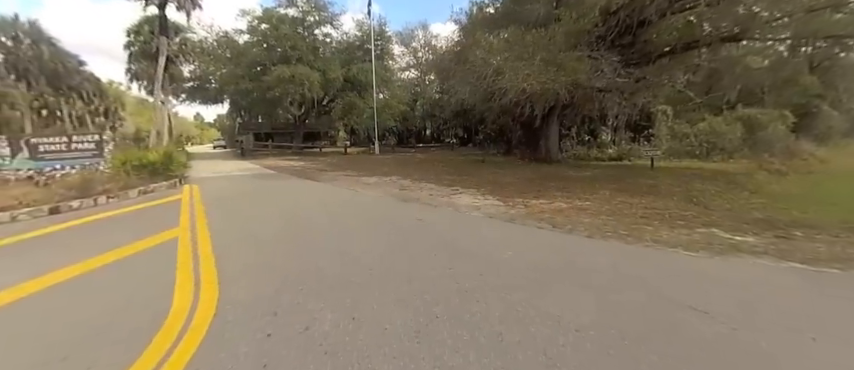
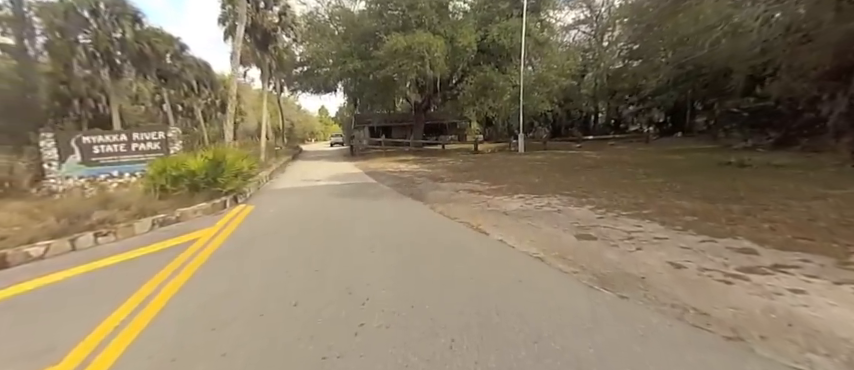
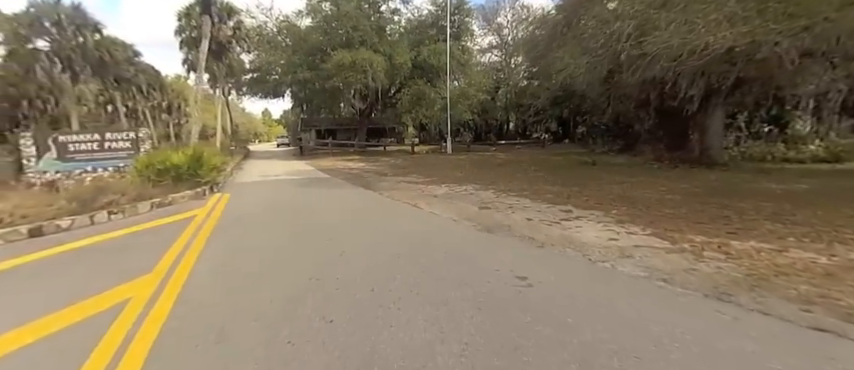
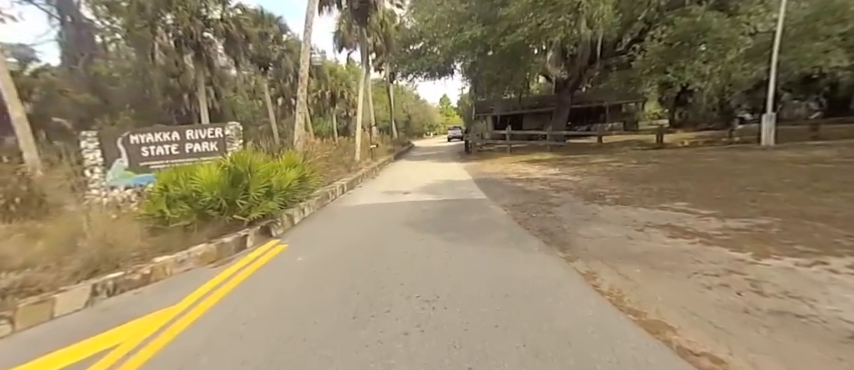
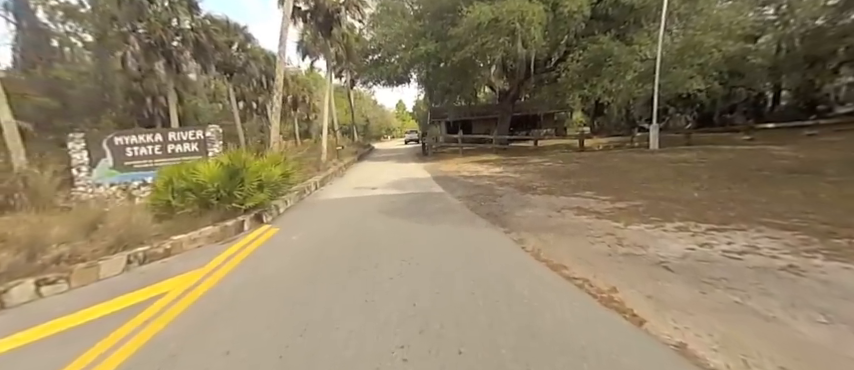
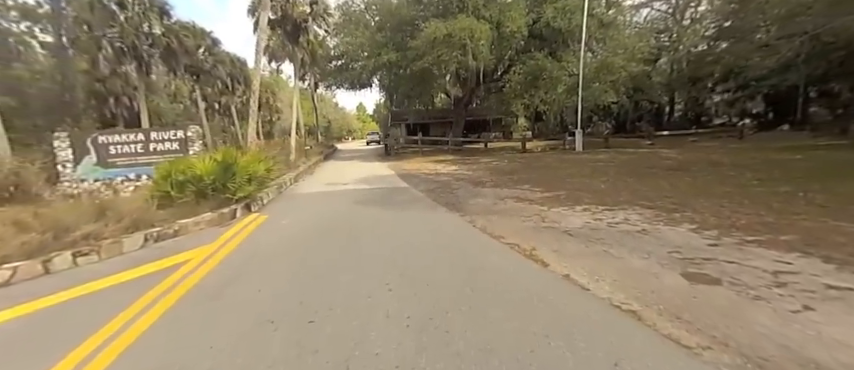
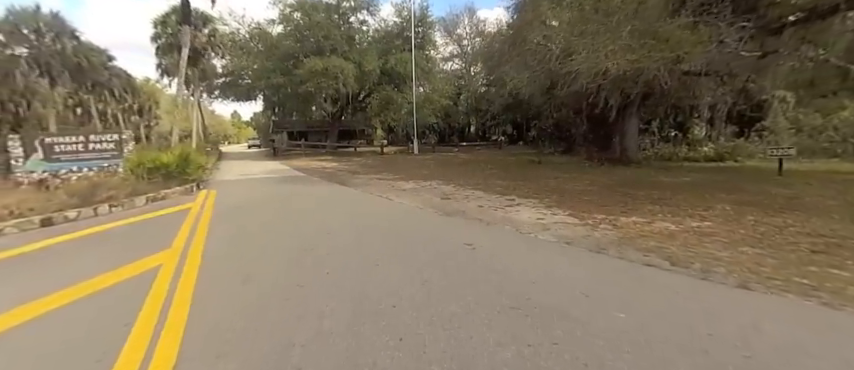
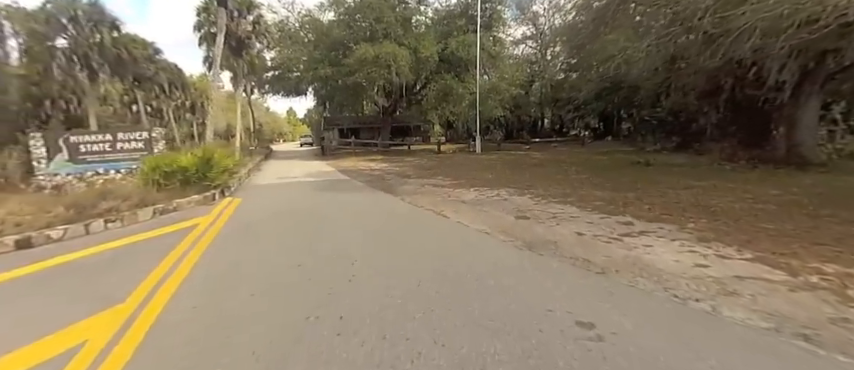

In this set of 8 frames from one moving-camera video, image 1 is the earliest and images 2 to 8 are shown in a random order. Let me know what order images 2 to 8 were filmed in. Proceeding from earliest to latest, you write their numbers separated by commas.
7, 3, 8, 2, 6, 5, 4
